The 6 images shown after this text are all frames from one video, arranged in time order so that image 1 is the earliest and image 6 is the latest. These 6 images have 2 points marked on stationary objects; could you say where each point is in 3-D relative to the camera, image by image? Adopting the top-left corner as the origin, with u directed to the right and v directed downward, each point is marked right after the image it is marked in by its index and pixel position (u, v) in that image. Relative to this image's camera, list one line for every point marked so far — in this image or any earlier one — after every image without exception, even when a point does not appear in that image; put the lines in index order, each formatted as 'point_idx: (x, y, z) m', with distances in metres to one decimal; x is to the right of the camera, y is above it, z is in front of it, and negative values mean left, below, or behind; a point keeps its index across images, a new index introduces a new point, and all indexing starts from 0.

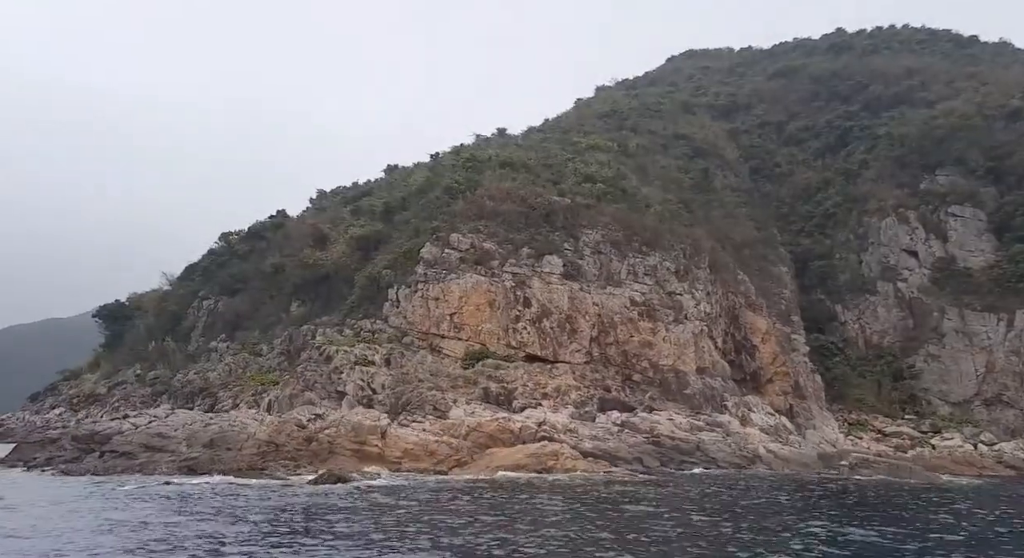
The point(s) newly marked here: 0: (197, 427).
0: (-7.1, -3.4, +15.2) m
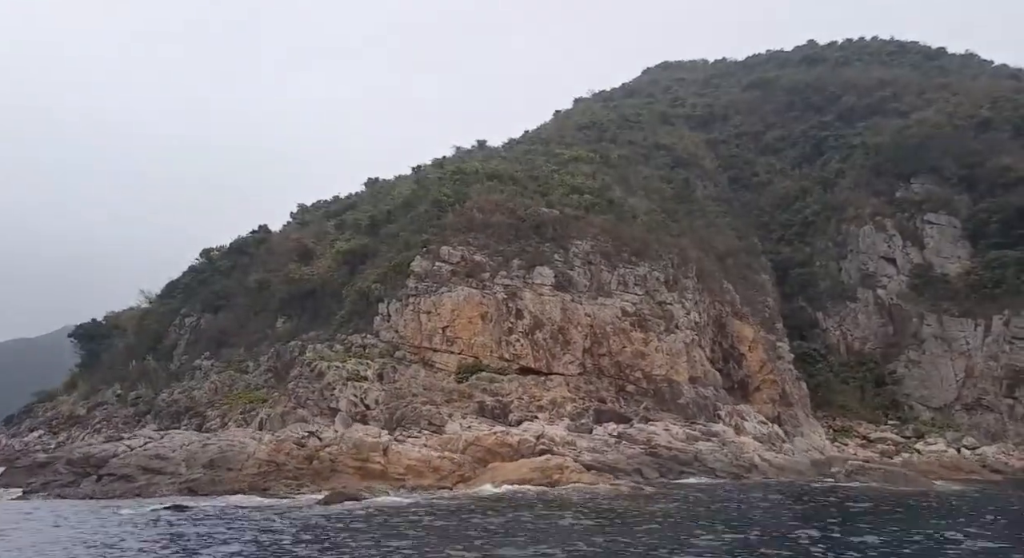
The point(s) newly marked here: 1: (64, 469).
0: (-7.1, -3.8, +14.9) m
1: (-10.7, -4.6, +16.1) m
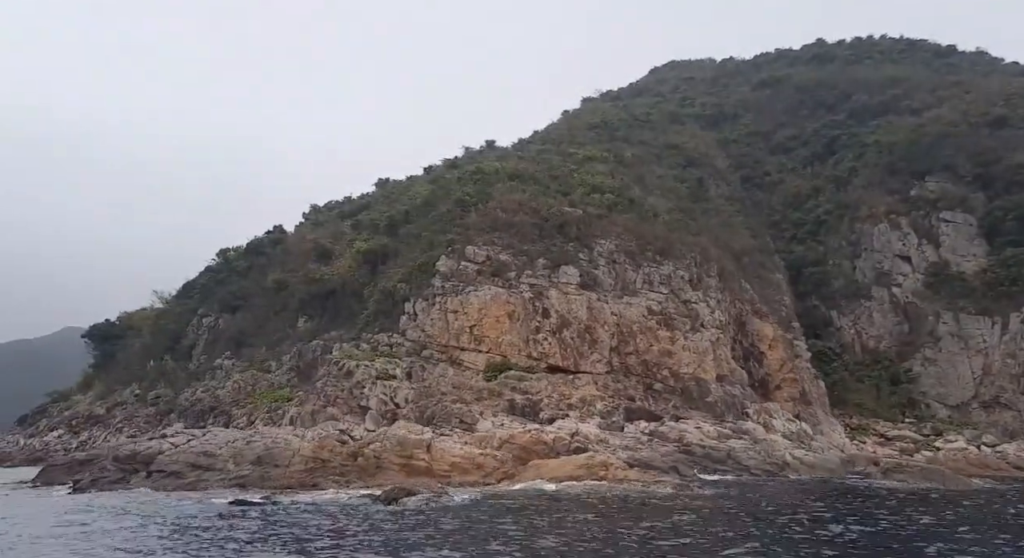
0: (-6.2, -3.8, +15.1) m
1: (-9.8, -4.6, +16.2) m
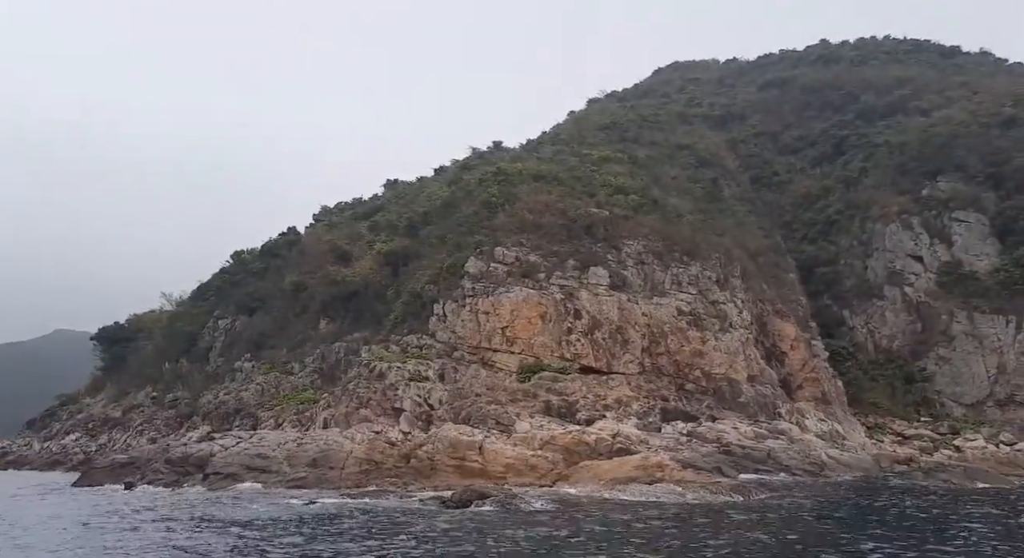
0: (-5.0, -3.8, +15.1) m
1: (-8.6, -4.6, +16.3) m
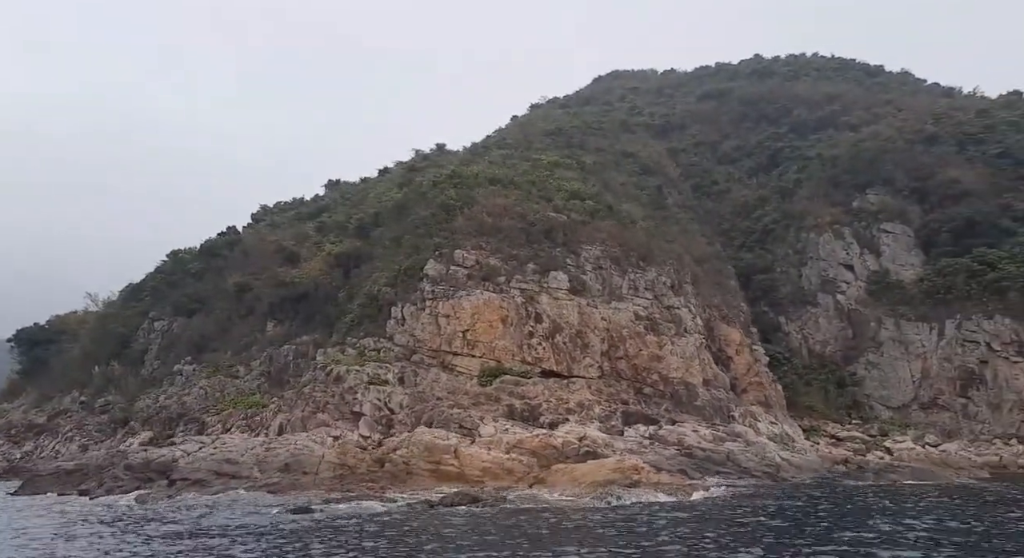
0: (-5.6, -3.9, +14.5) m
1: (-9.3, -4.6, +15.3) m
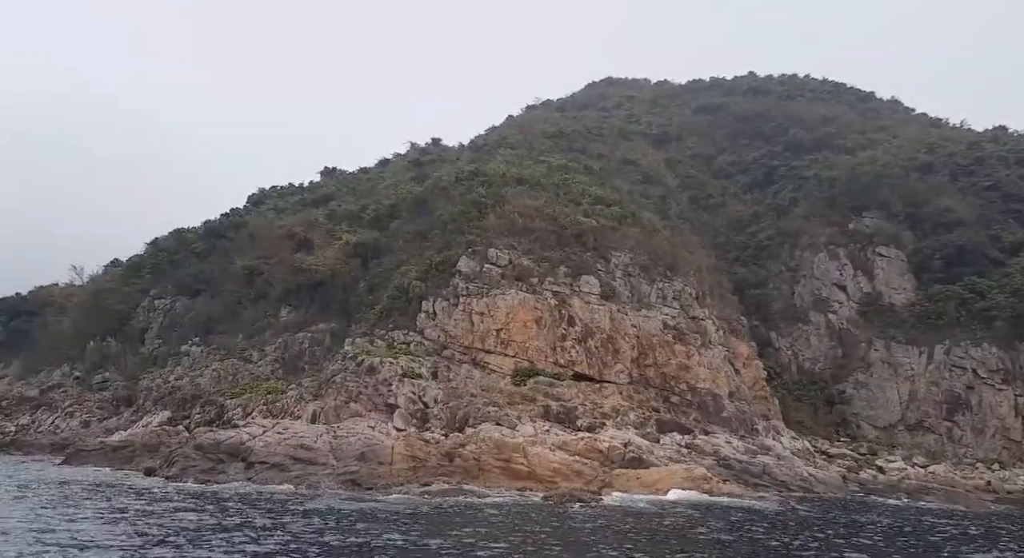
0: (-4.1, -3.6, +14.4) m
1: (-7.9, -4.1, +15.1) m
